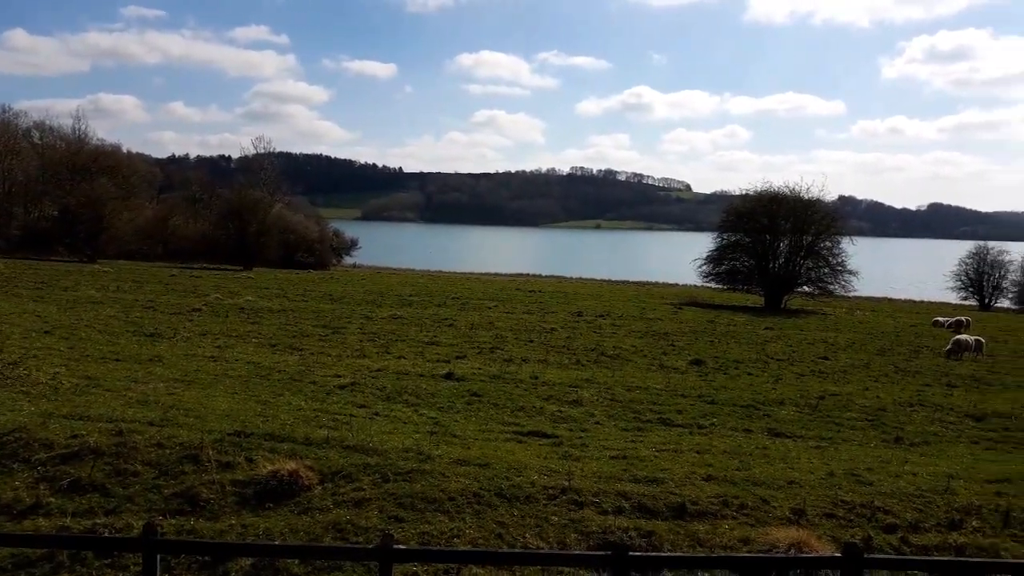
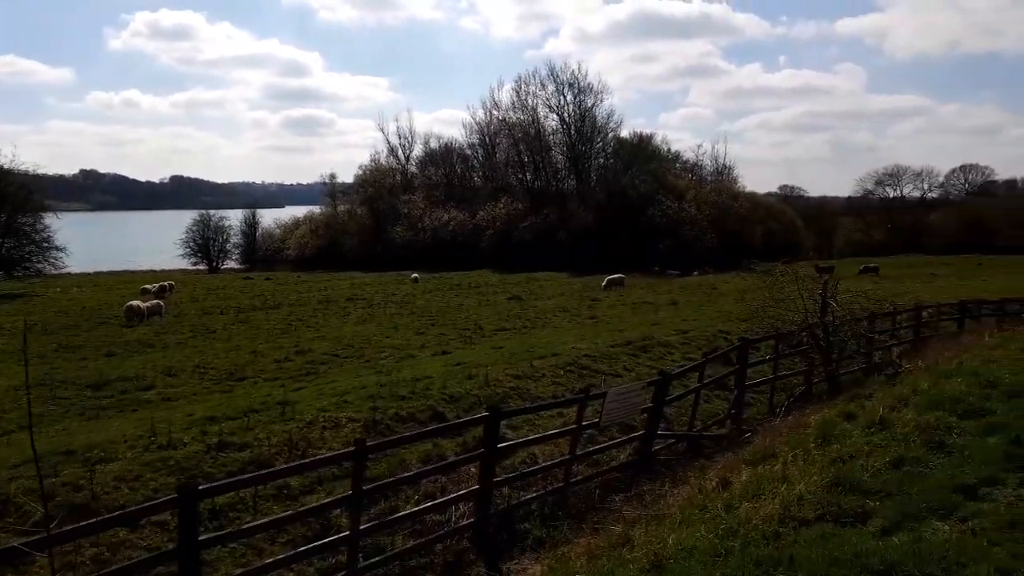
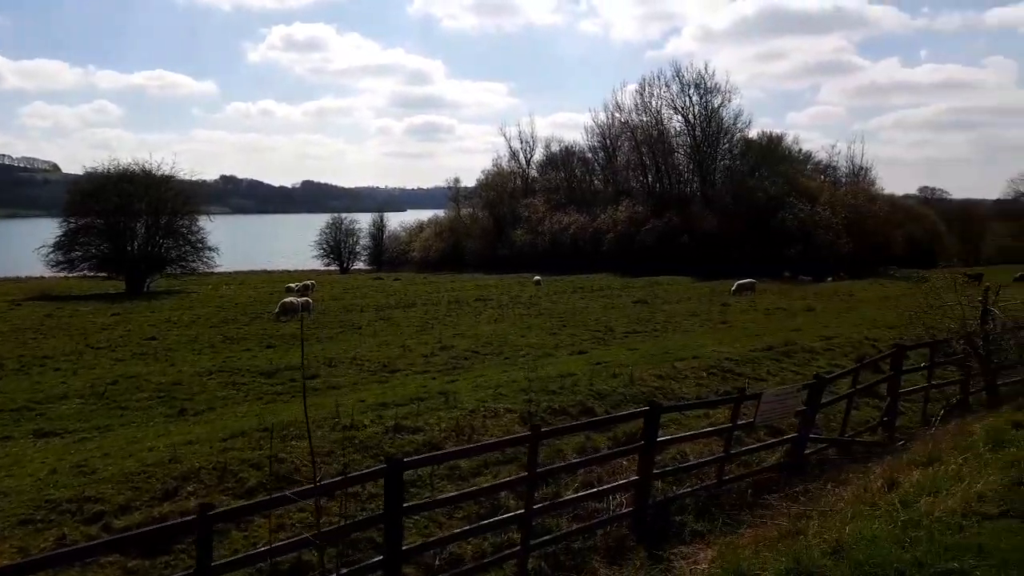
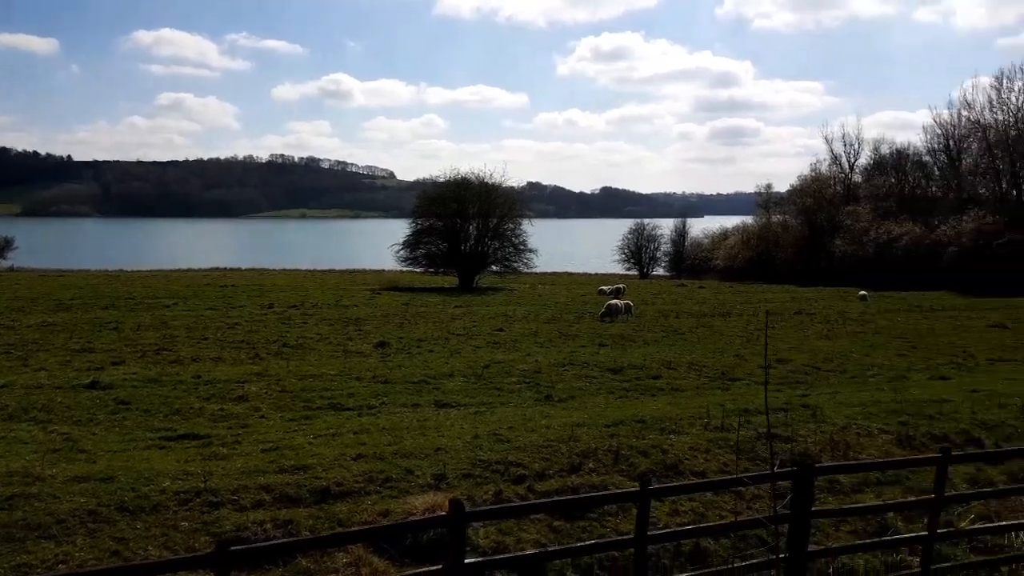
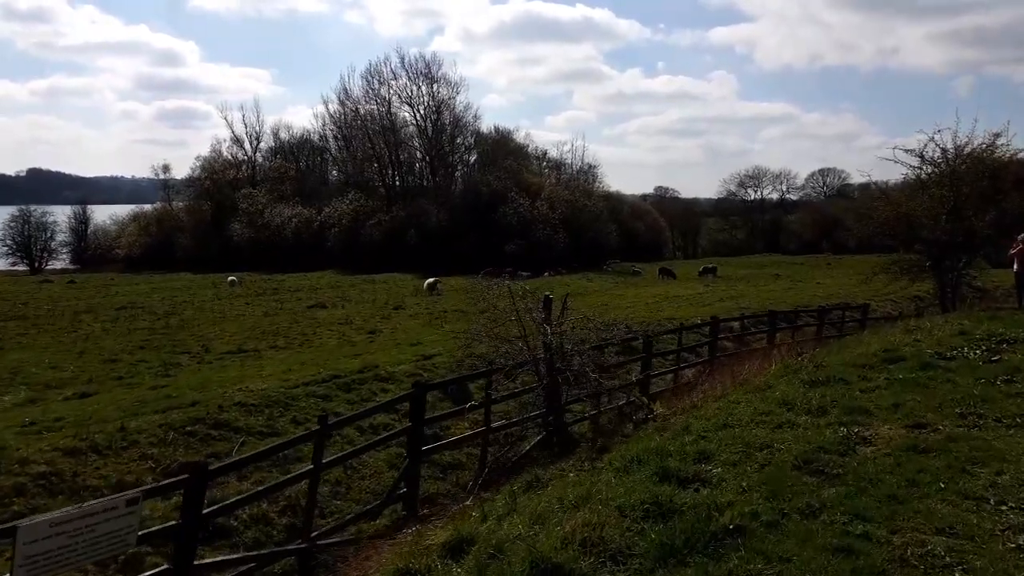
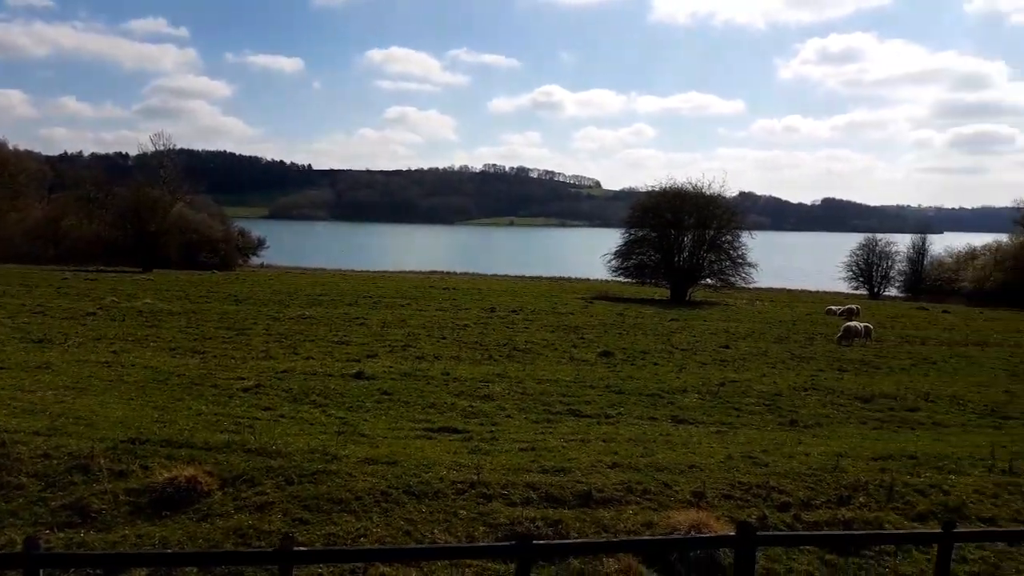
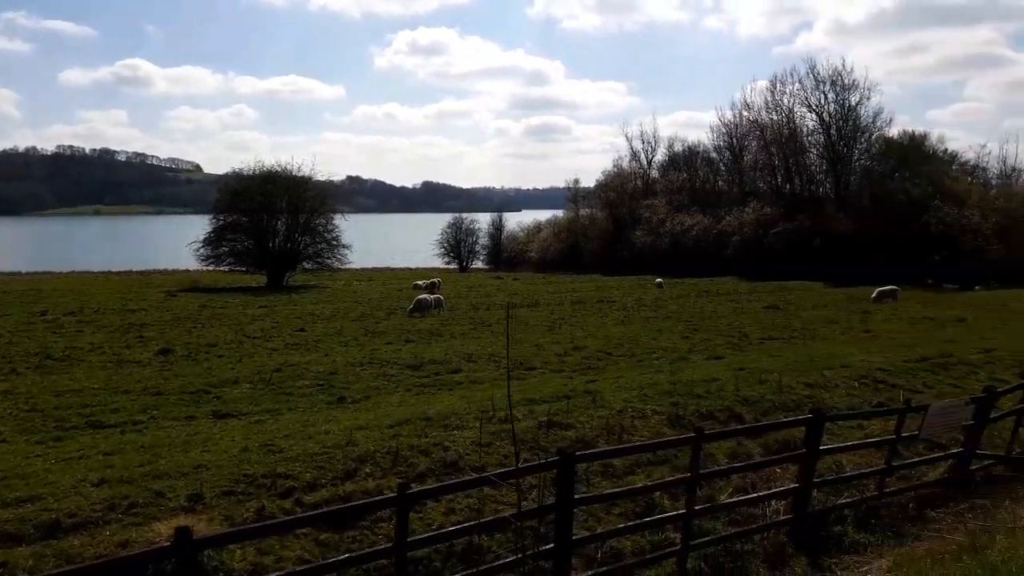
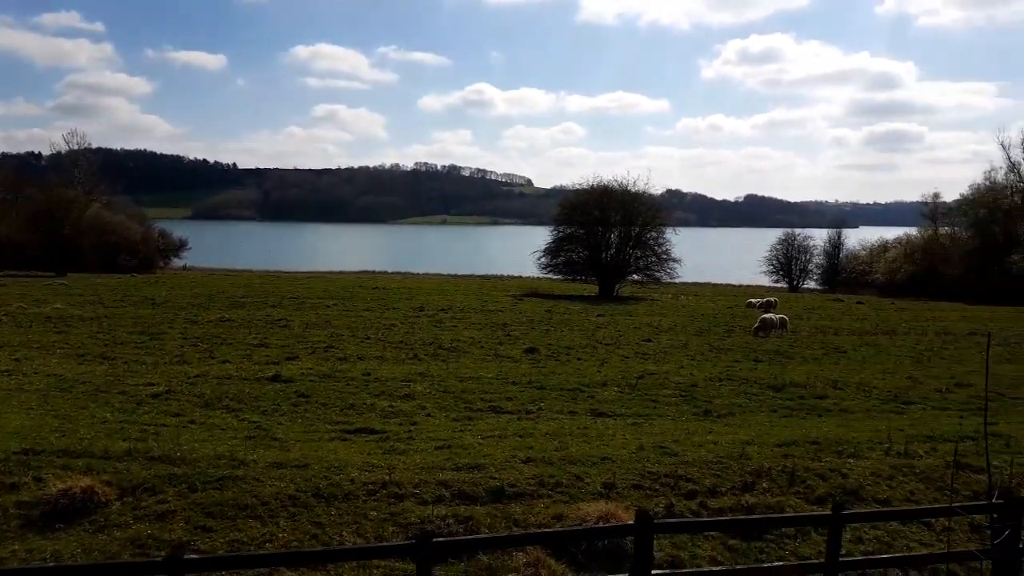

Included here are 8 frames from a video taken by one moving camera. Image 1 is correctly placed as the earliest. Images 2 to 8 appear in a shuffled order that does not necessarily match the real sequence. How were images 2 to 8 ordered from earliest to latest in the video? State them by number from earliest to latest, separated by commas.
6, 8, 4, 7, 3, 2, 5
